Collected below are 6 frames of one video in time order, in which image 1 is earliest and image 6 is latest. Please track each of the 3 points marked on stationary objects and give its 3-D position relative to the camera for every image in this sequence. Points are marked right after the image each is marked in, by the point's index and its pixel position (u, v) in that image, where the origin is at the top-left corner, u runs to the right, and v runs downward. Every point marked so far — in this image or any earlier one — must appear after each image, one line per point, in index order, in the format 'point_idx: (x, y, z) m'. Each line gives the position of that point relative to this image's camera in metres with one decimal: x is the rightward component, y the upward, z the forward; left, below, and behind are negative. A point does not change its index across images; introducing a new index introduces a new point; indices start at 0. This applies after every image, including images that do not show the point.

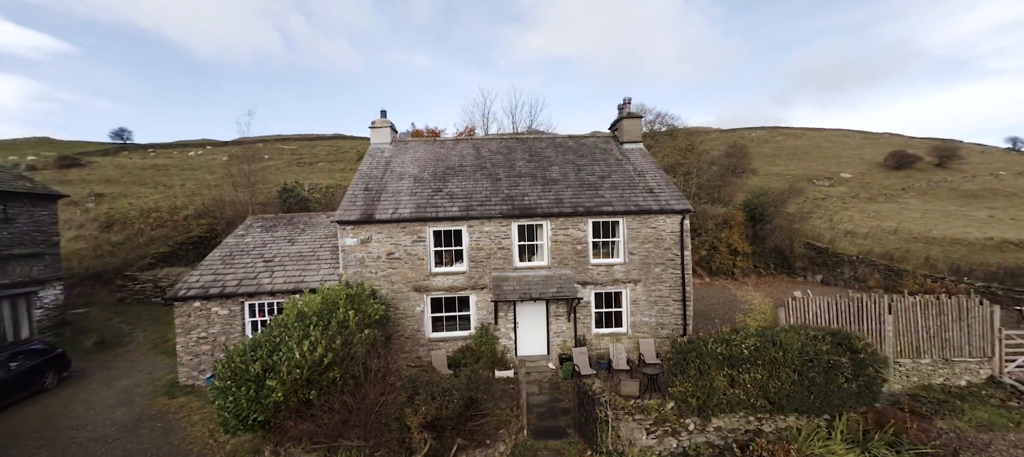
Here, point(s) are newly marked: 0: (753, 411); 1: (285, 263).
0: (+4.5, -3.4, +7.1) m
1: (-7.3, -1.1, +12.3) m
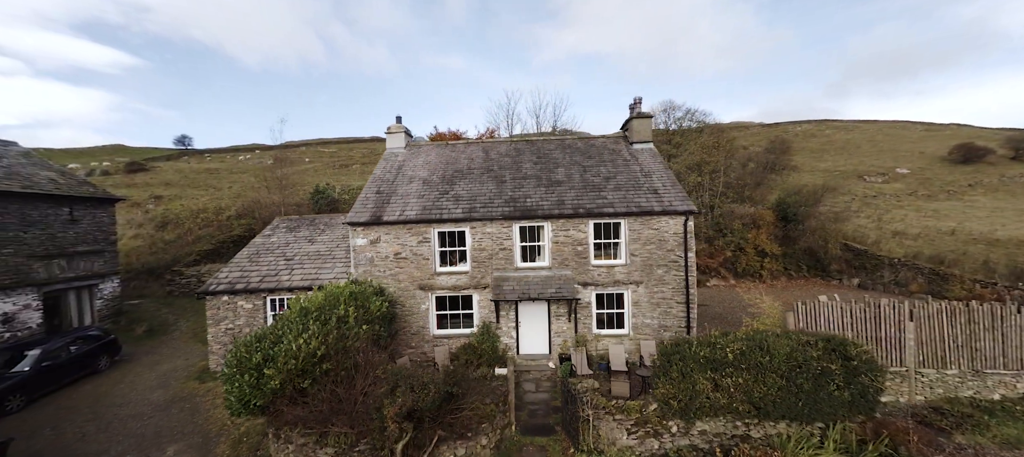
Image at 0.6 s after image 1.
0: (+4.2, -3.4, +7.0) m
1: (-7.2, -1.2, +13.2) m
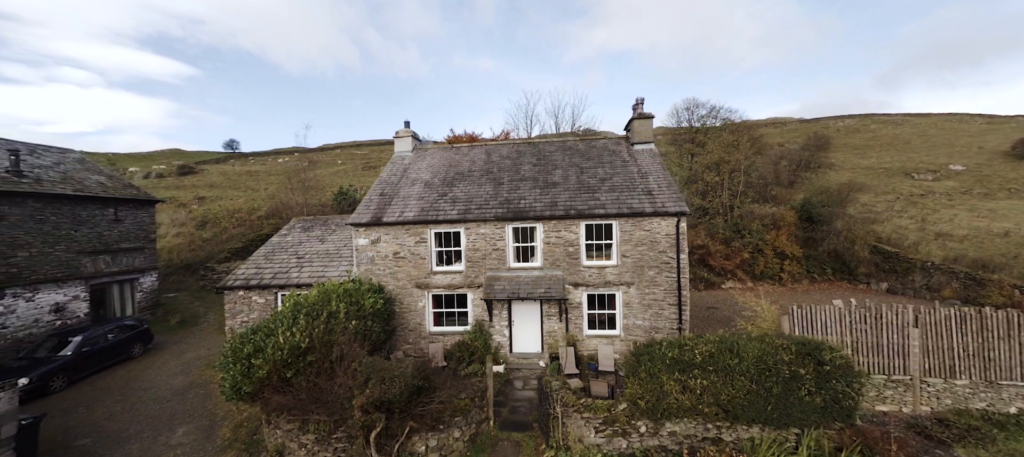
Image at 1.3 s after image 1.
0: (+3.6, -3.5, +7.0) m
1: (-7.3, -1.2, +14.0) m
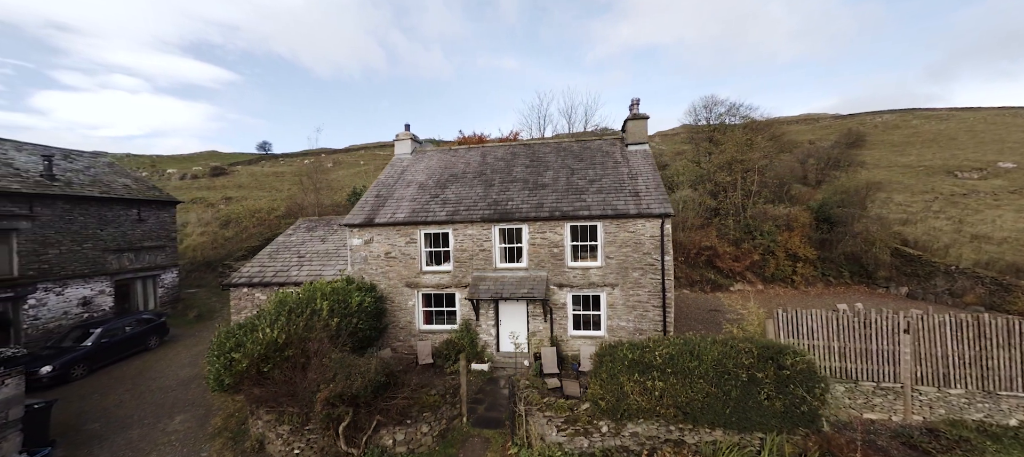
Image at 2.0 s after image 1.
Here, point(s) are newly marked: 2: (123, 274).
0: (+2.9, -3.5, +7.0) m
1: (-7.7, -1.2, +14.6) m
2: (-18.4, -2.1, +17.9) m
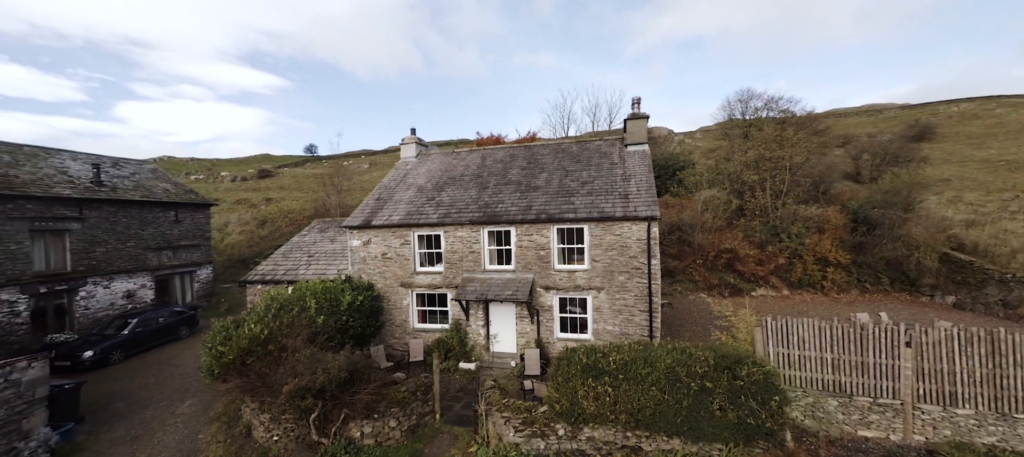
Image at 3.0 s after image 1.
0: (+2.0, -3.6, +7.0) m
1: (-7.8, -1.2, +15.4) m
2: (-18.2, -2.1, +19.7) m
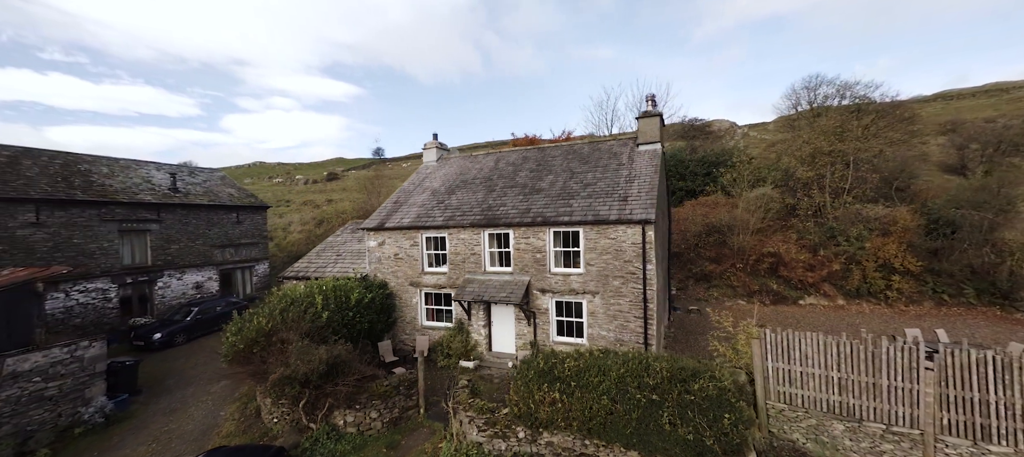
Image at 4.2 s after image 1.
0: (+1.2, -3.7, +7.0) m
1: (-7.4, -1.3, +16.7) m
2: (-17.0, -2.1, +22.5) m
